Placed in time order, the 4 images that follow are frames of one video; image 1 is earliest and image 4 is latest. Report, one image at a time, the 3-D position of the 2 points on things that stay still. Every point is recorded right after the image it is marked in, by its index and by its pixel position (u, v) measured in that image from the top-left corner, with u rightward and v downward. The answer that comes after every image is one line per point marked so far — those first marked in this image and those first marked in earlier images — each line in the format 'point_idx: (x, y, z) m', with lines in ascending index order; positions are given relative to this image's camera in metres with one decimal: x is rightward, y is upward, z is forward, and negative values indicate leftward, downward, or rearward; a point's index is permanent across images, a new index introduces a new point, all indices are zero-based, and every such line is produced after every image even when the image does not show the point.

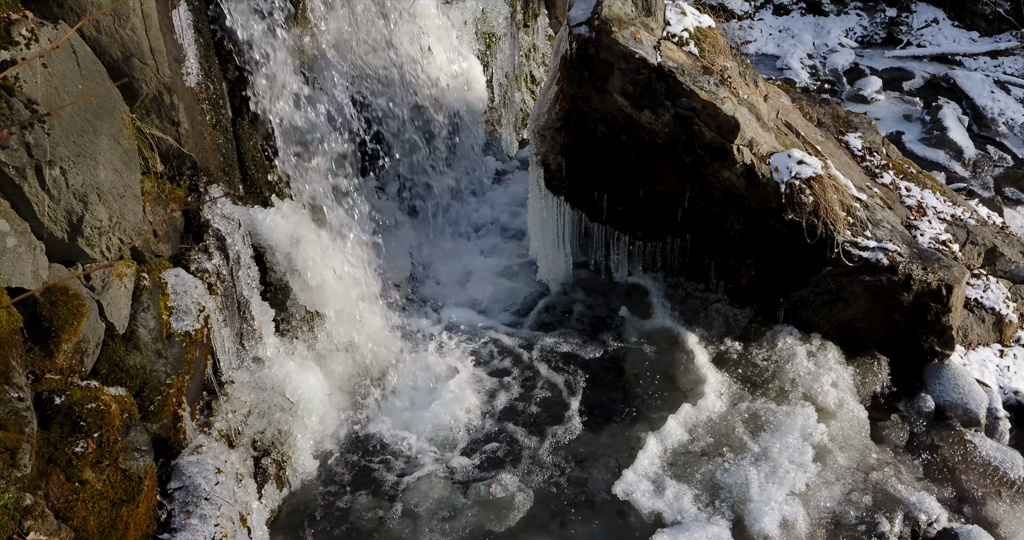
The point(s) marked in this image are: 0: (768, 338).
0: (+1.8, -0.5, +5.6) m
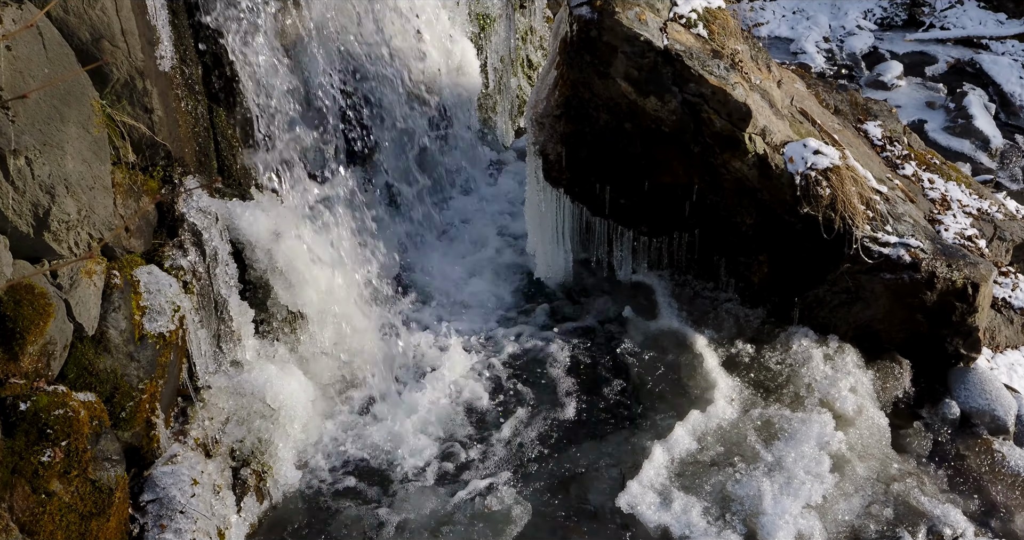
0: (+1.7, -0.5, +5.3) m
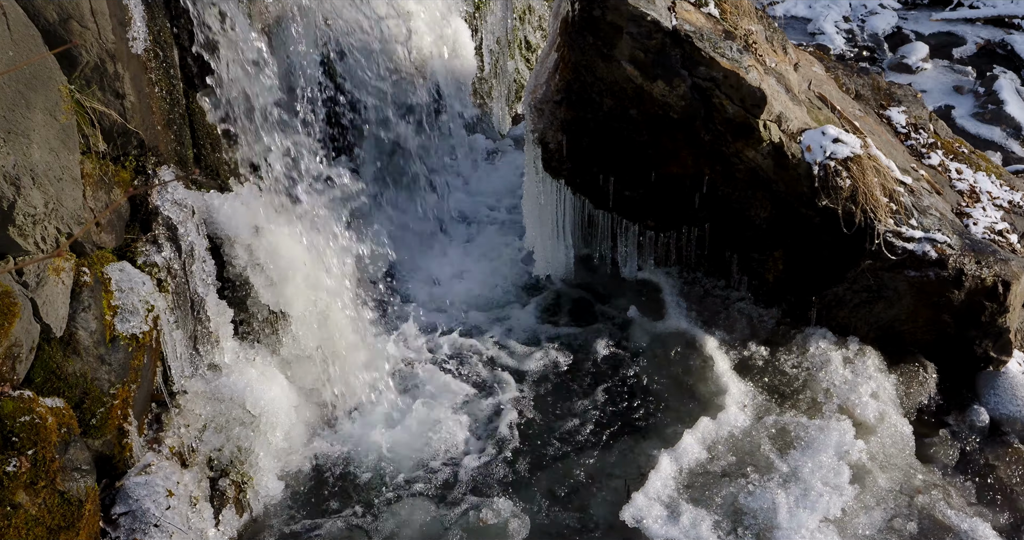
0: (+1.7, -0.4, +4.9) m
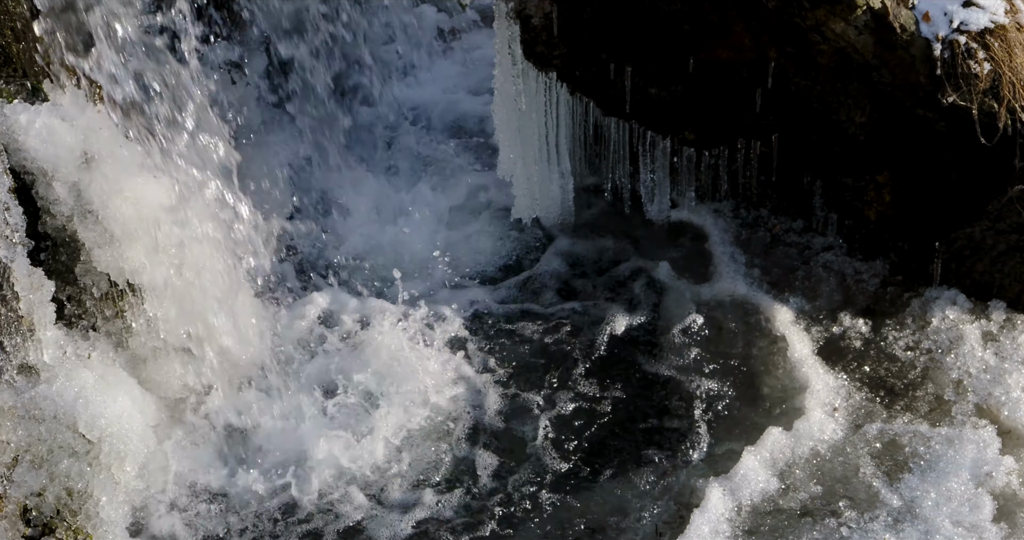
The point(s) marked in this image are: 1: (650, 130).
0: (+1.6, -0.2, +3.4) m
1: (+0.6, +0.6, +3.8) m
